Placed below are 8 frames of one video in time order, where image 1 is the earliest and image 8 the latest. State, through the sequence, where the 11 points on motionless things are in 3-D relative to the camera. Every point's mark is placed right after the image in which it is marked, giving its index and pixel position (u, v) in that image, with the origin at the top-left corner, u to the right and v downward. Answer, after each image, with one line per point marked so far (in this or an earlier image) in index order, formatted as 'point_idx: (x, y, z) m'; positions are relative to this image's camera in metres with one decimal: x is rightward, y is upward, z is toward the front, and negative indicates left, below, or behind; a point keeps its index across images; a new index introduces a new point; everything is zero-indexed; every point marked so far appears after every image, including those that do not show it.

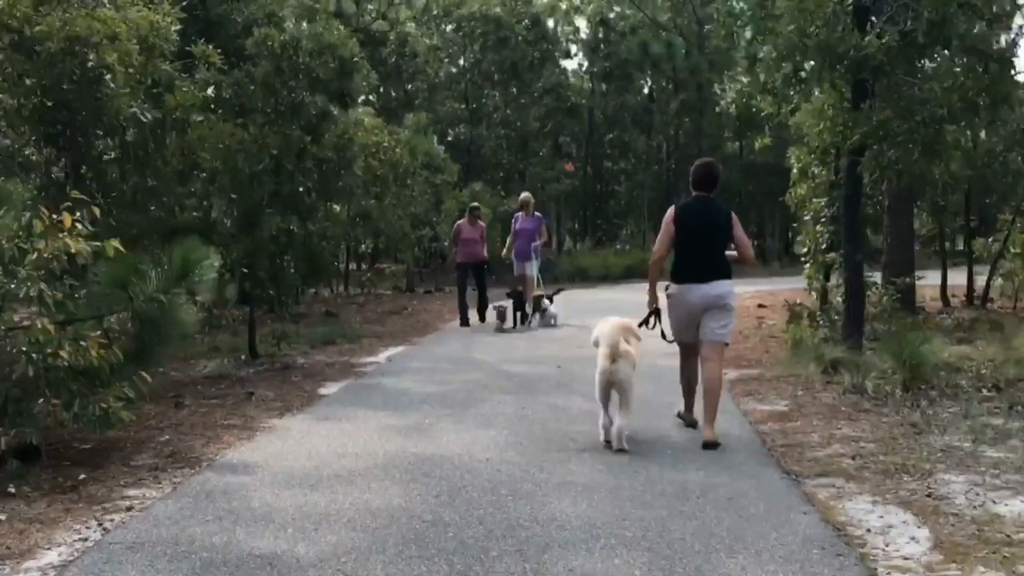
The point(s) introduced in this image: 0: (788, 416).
0: (+2.2, -1.0, +8.5) m
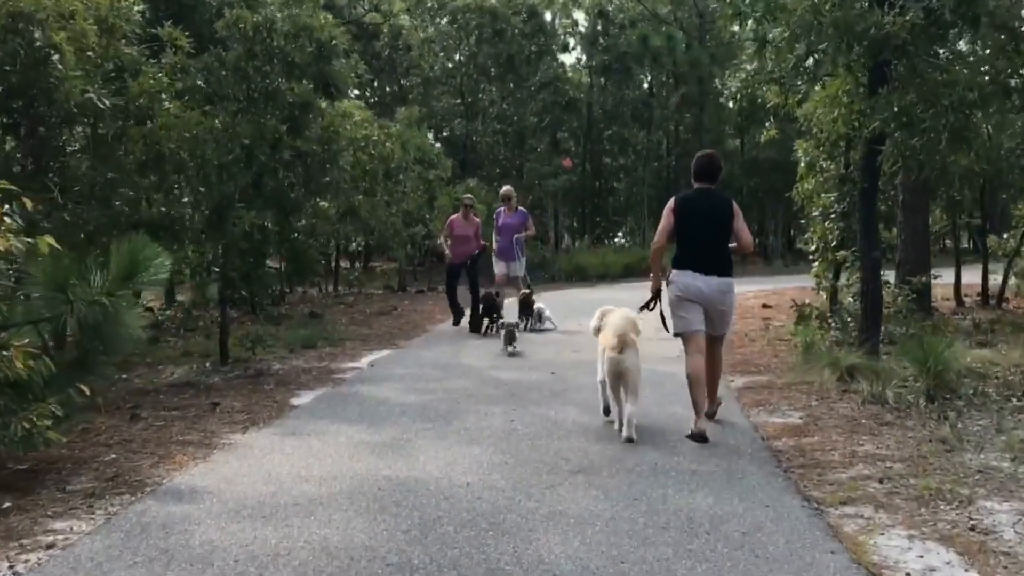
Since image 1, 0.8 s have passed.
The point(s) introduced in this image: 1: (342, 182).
0: (+2.1, -1.0, +7.7) m
1: (-2.8, +1.7, +17.5) m
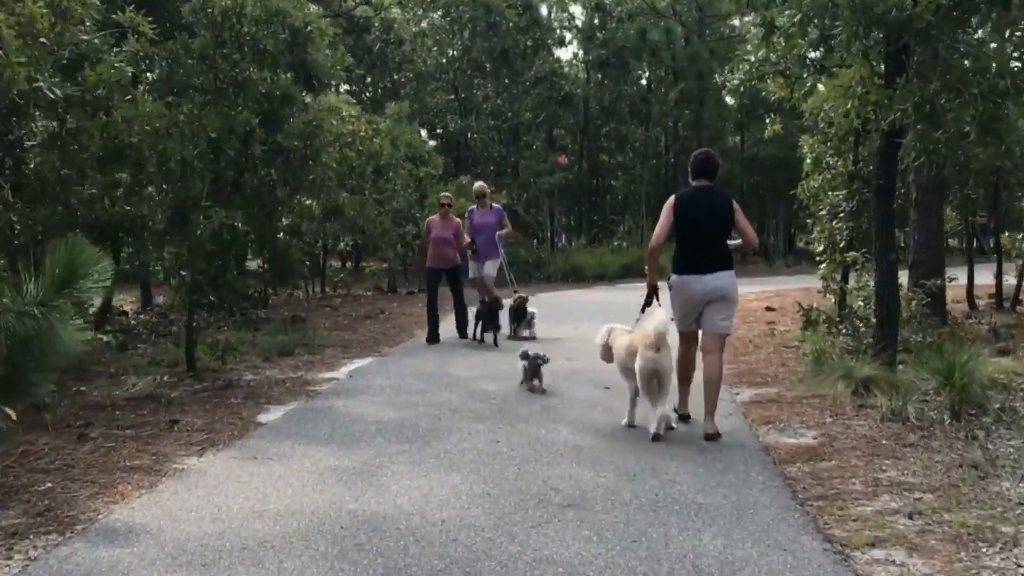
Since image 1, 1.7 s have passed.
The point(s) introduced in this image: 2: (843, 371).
0: (+2.0, -1.1, +6.9) m
1: (-2.9, +1.7, +16.8) m
2: (+2.8, -0.7, +9.0) m
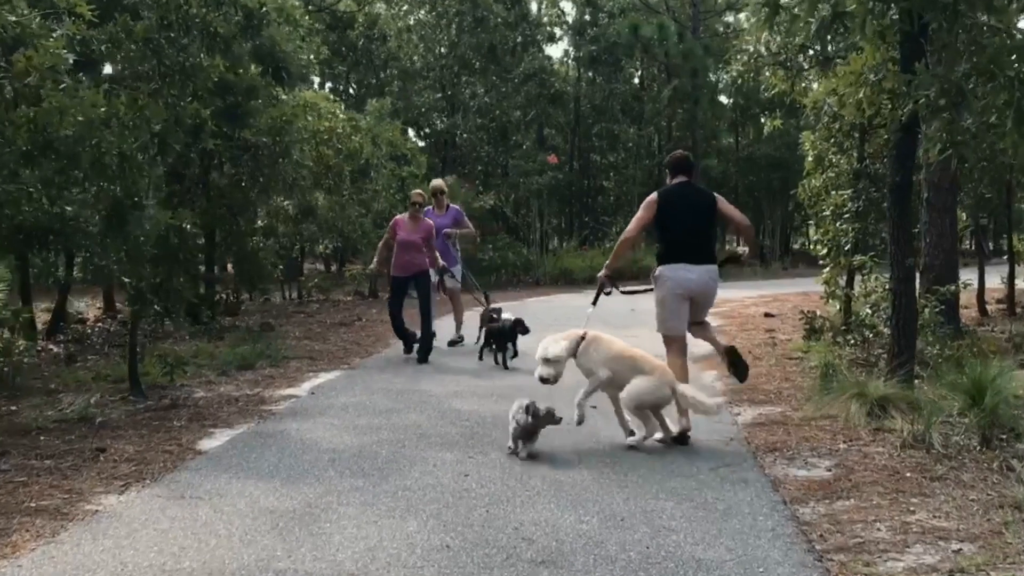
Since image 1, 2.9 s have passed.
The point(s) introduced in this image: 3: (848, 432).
0: (+1.8, -1.1, +6.0) m
1: (-3.1, +1.6, +15.8) m
2: (+2.6, -0.8, +8.1) m
3: (+2.3, -1.0, +7.5) m
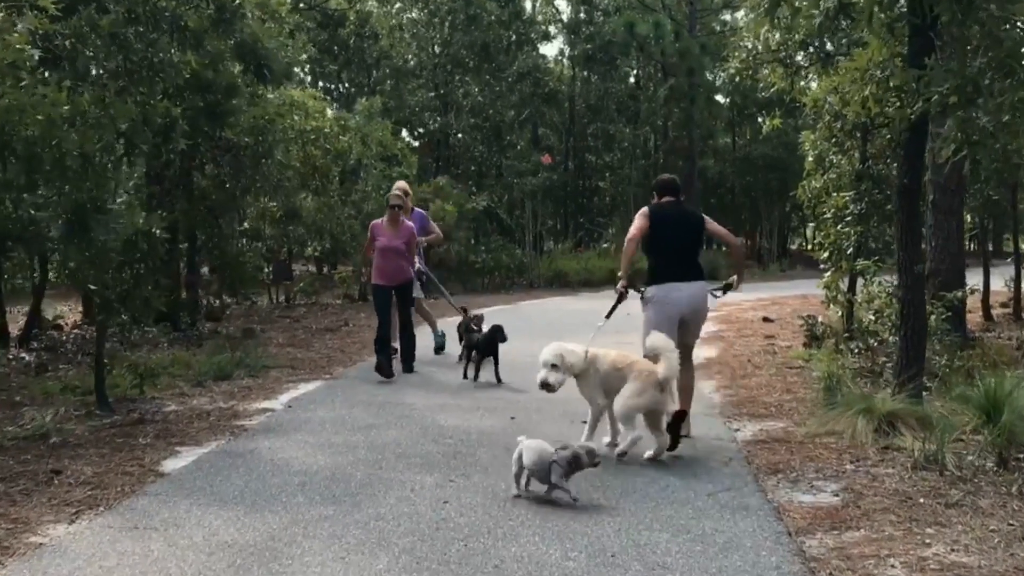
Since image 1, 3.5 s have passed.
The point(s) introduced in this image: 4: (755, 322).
0: (+1.7, -1.2, +5.6) m
1: (-3.3, +1.6, +15.3) m
2: (+2.5, -0.8, +7.7) m
3: (+2.3, -1.1, +7.0) m
4: (+3.5, -0.5, +15.2) m
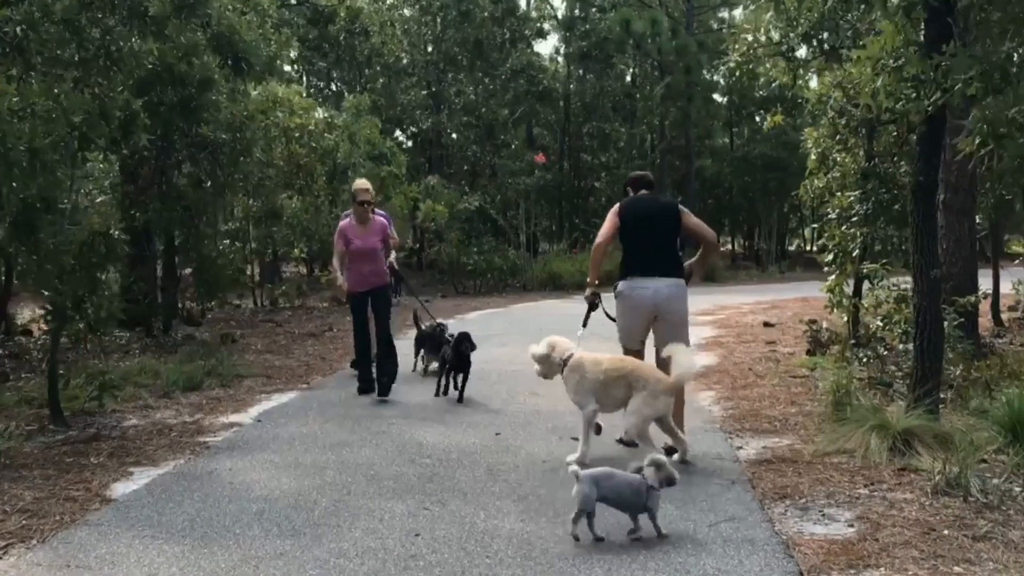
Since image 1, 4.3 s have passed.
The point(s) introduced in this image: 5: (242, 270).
0: (+1.6, -1.2, +5.0) m
1: (-3.4, +1.5, +14.7) m
2: (+2.4, -0.9, +7.1) m
3: (+2.1, -1.1, +6.4) m
4: (+3.3, -0.5, +14.7) m
5: (-4.1, +0.3, +16.2) m
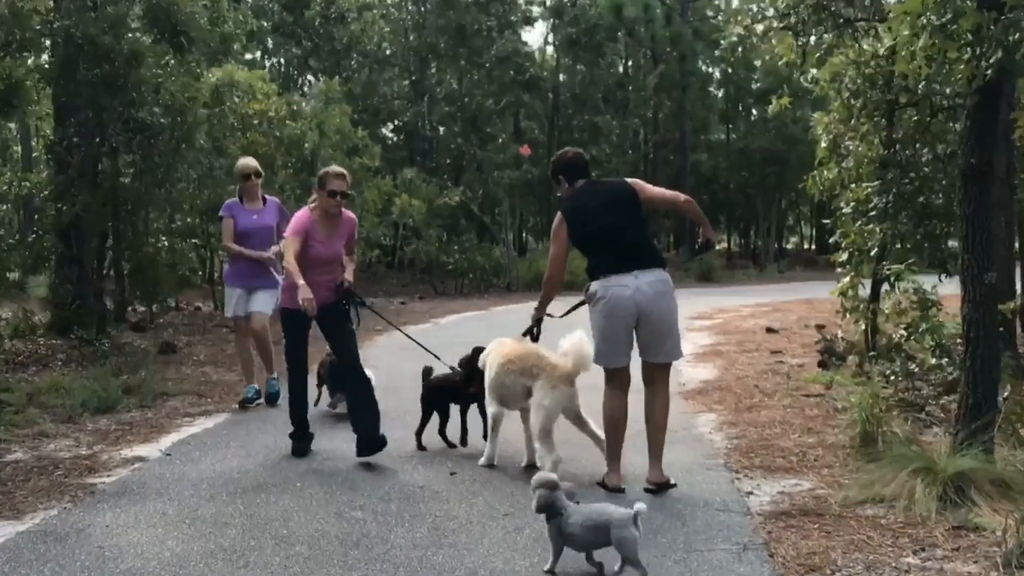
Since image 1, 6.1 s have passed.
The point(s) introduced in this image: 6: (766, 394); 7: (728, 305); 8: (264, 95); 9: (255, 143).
0: (+1.4, -1.3, +3.6) m
1: (-3.7, +1.5, +13.3) m
2: (+2.2, -0.9, +5.7) m
3: (+1.9, -1.2, +5.1) m
4: (+3.1, -0.6, +13.3) m
5: (-4.4, +0.3, +14.8) m
6: (+2.1, -0.9, +8.9) m
7: (+3.7, -0.3, +18.5) m
8: (-3.7, +2.9, +16.3) m
9: (-3.8, +2.2, +16.0) m
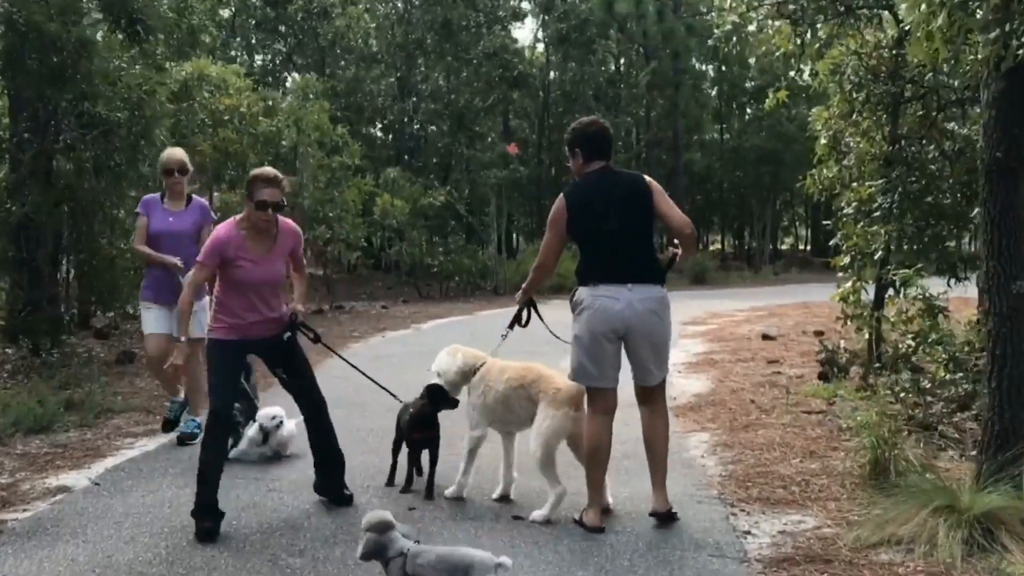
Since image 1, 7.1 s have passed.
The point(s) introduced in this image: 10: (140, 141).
0: (+1.2, -1.3, +2.9) m
1: (-3.9, +1.4, +12.6) m
2: (+2.0, -1.0, +5.0) m
3: (+1.7, -1.2, +4.4) m
4: (+2.8, -0.6, +12.6) m
5: (-4.6, +0.2, +14.1) m
6: (+1.9, -0.9, +8.2) m
7: (+3.5, -0.3, +17.8) m
8: (-4.0, +2.9, +15.6) m
9: (-4.1, +2.1, +15.2) m
10: (-3.8, +1.5, +11.1) m
